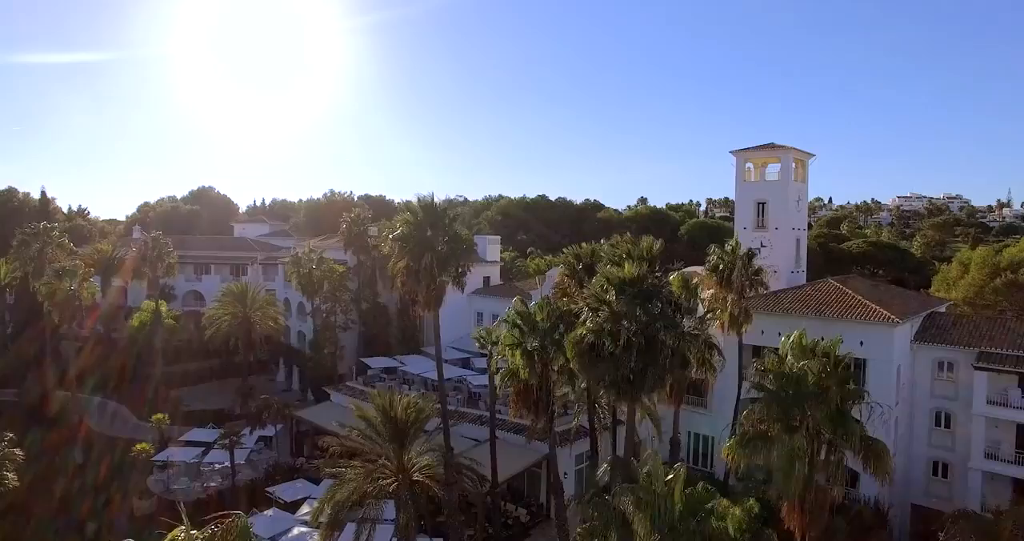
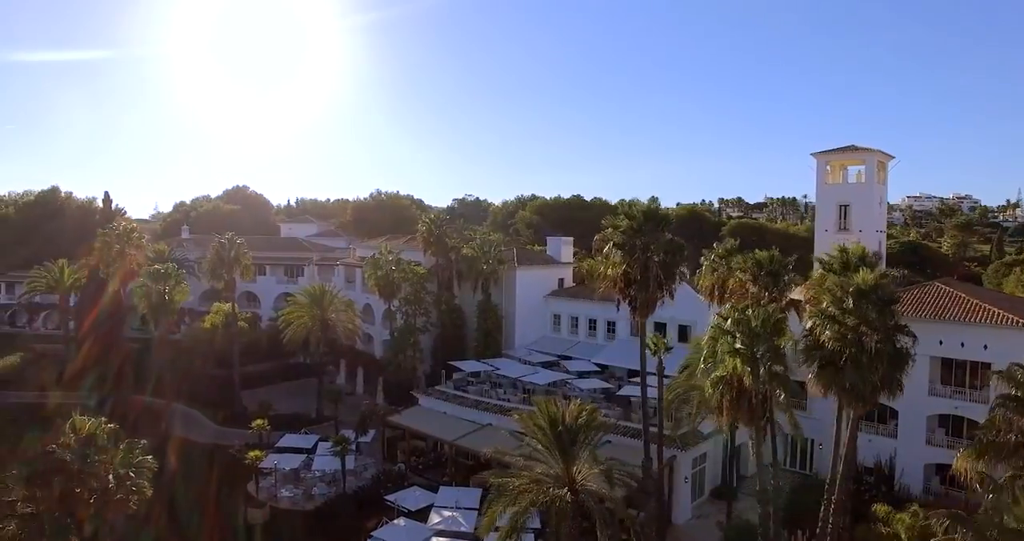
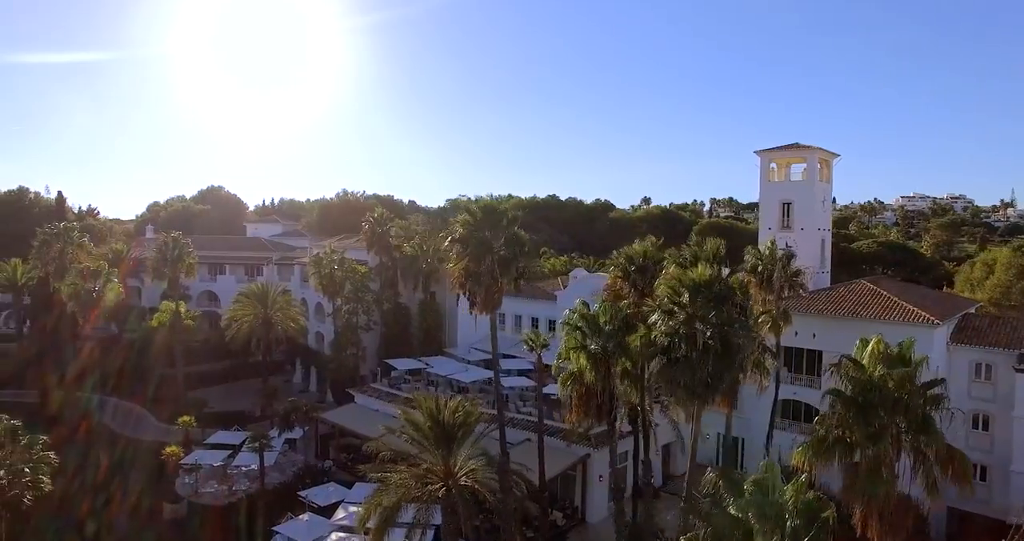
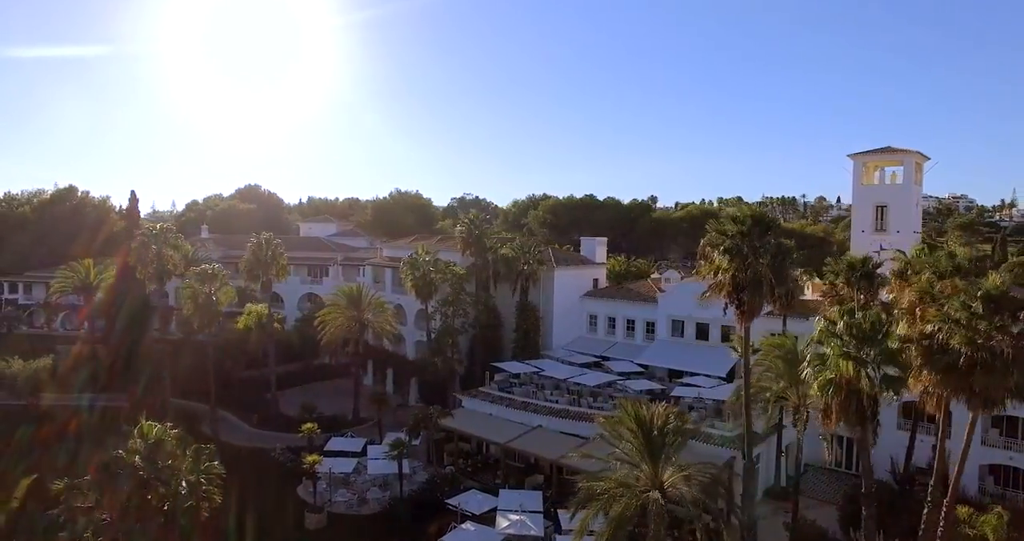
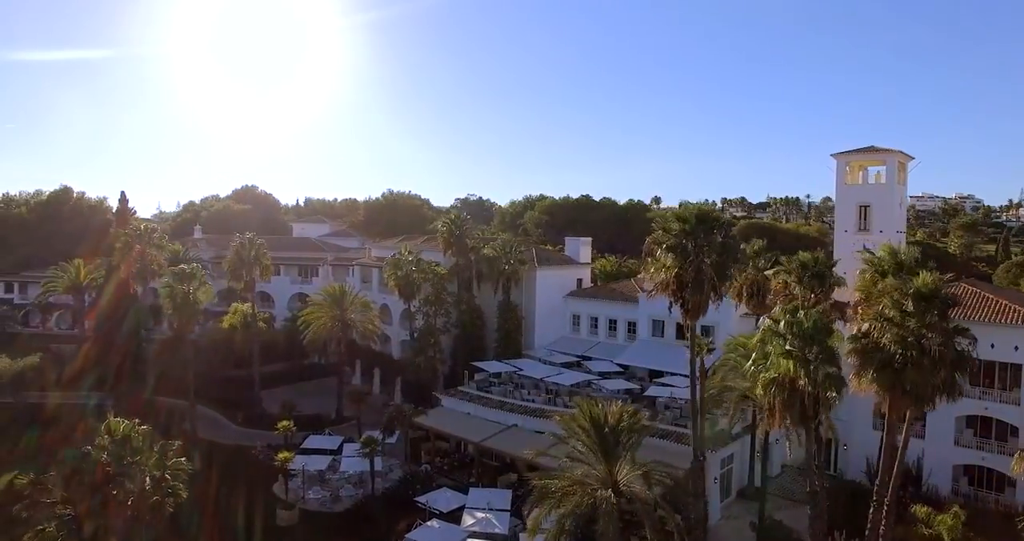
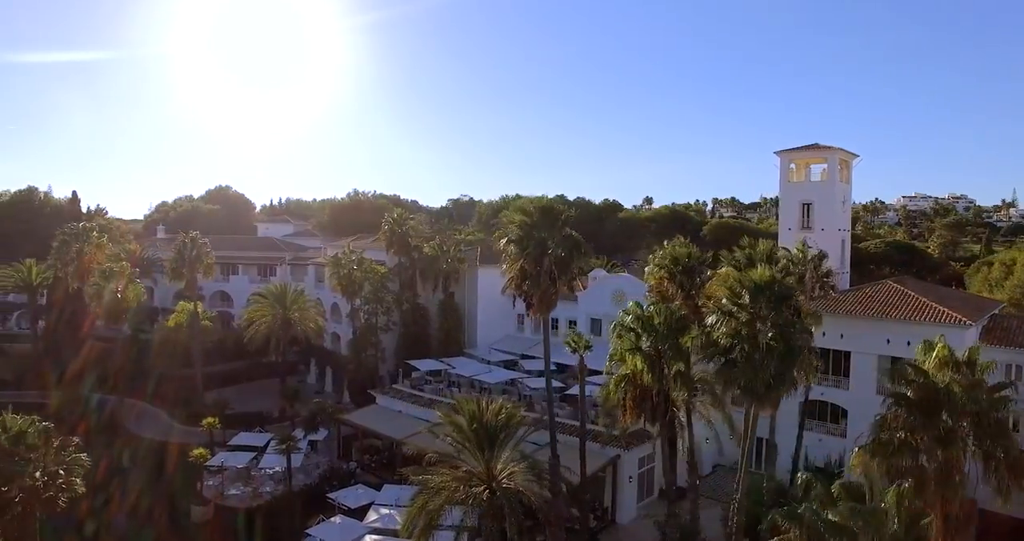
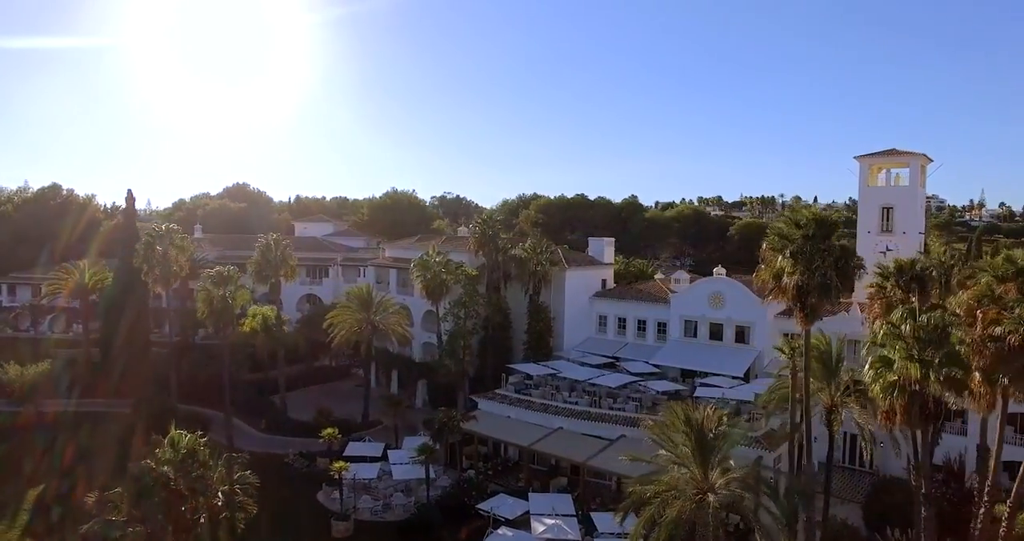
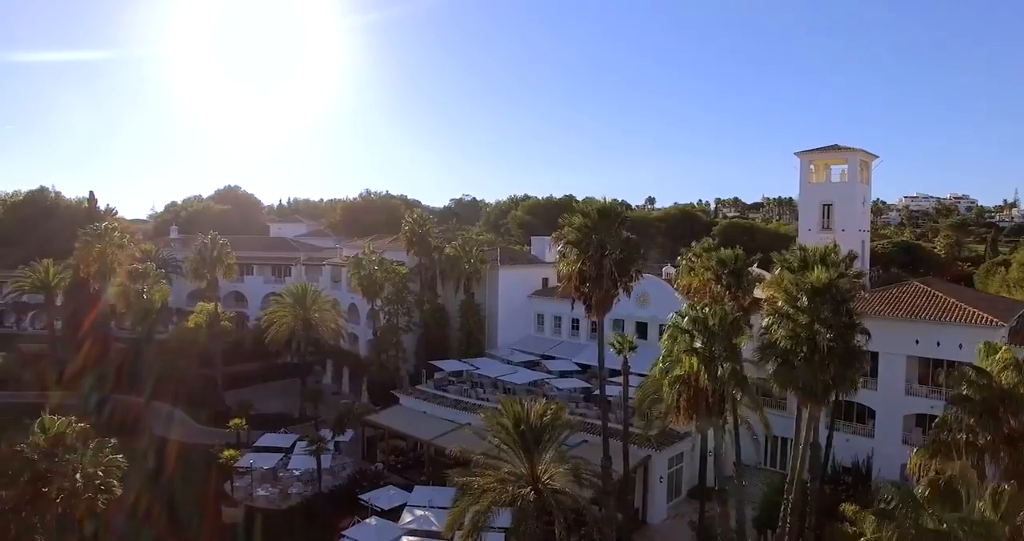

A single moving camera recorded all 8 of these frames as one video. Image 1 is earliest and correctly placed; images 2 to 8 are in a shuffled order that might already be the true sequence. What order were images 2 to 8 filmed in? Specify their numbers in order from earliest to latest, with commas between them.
3, 6, 8, 2, 5, 4, 7
